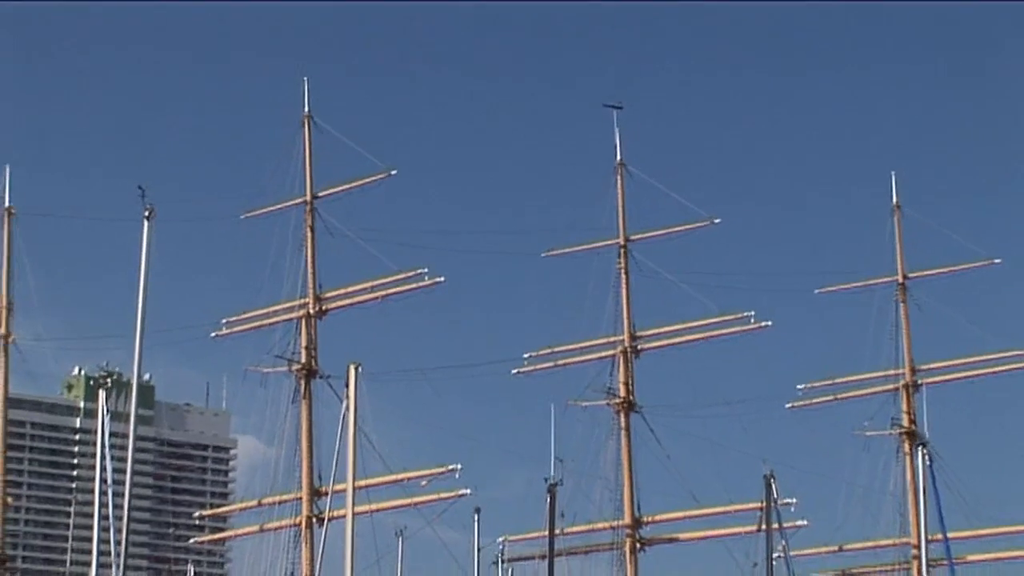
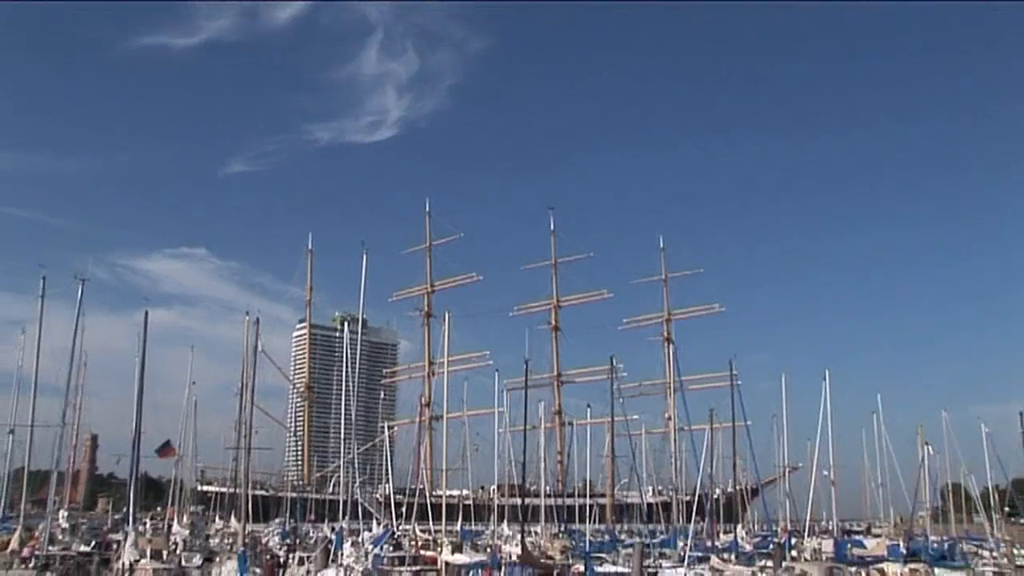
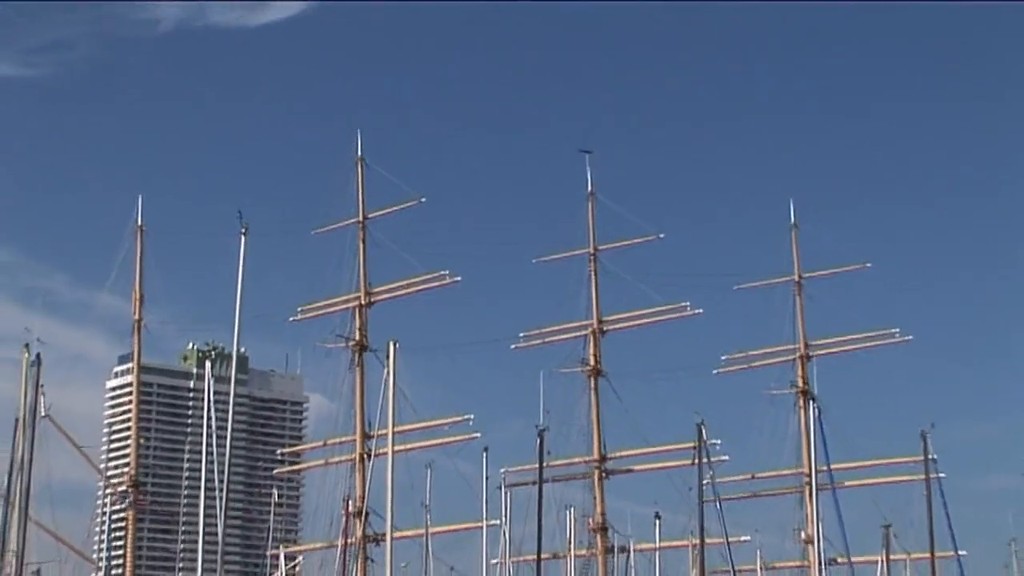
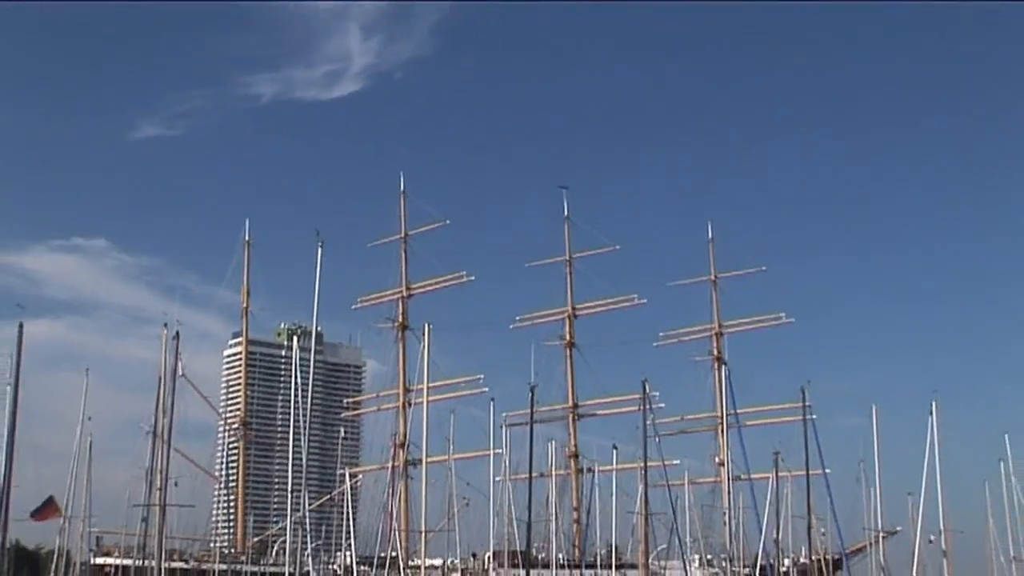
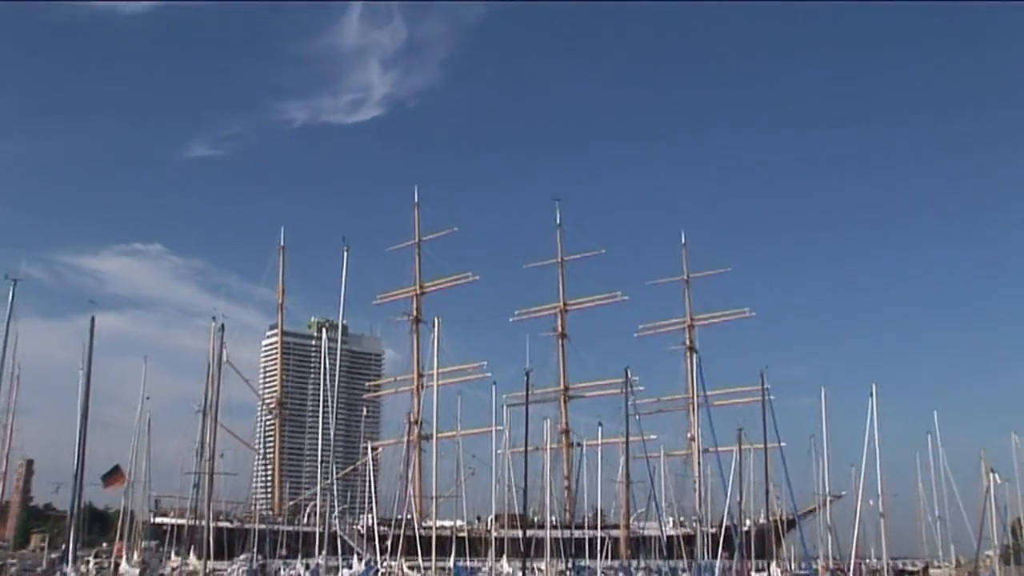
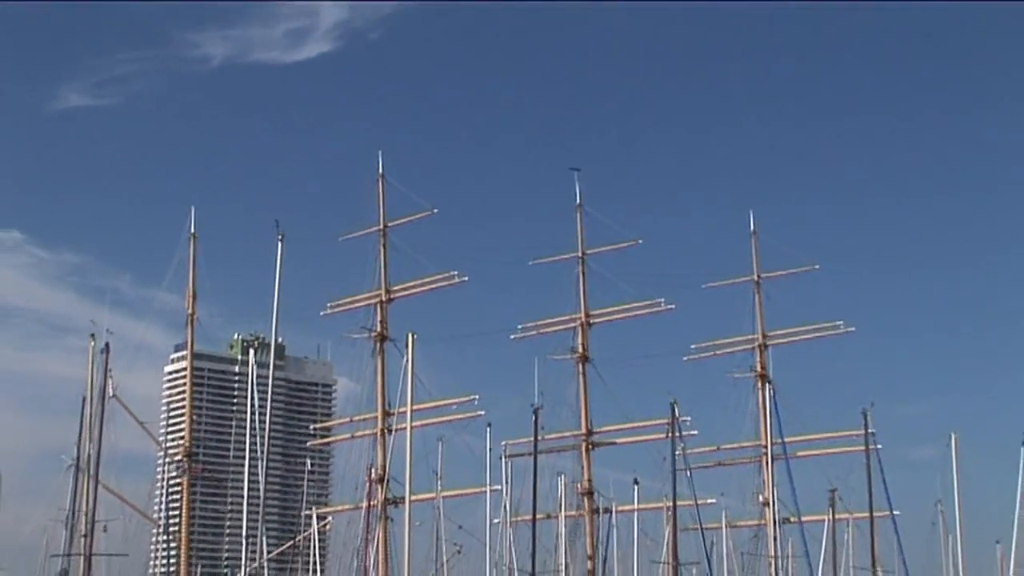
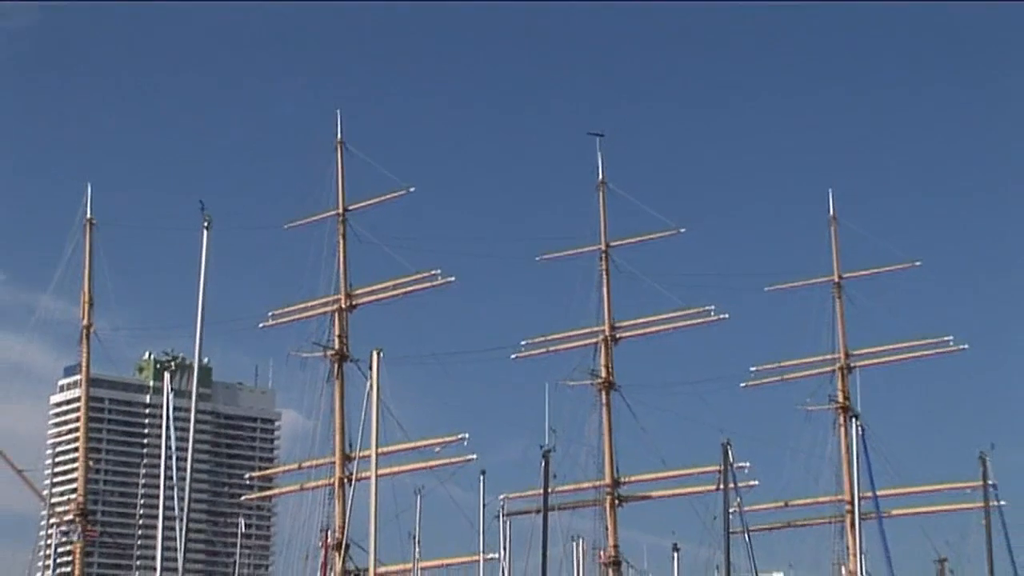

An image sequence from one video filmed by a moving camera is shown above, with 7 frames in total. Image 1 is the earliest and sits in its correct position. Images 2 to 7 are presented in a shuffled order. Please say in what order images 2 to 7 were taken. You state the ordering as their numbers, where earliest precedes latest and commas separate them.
7, 3, 6, 4, 5, 2
